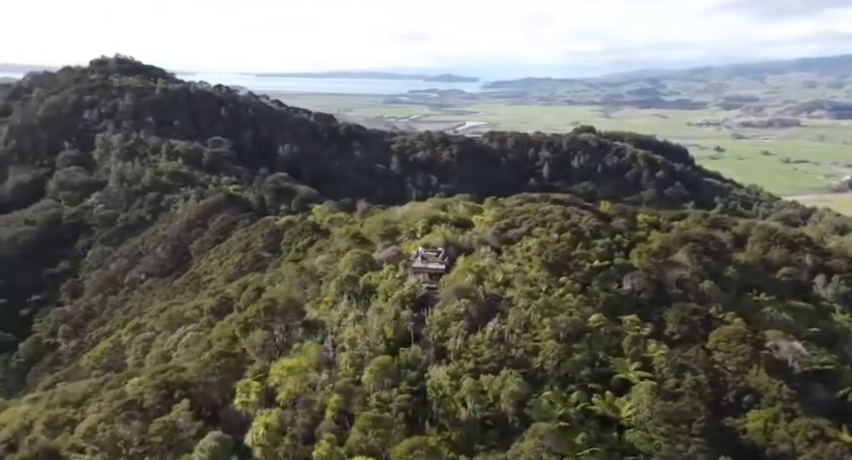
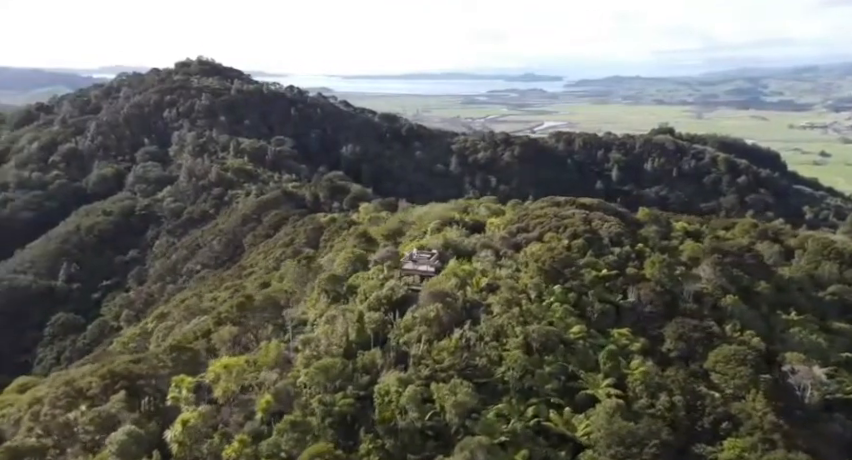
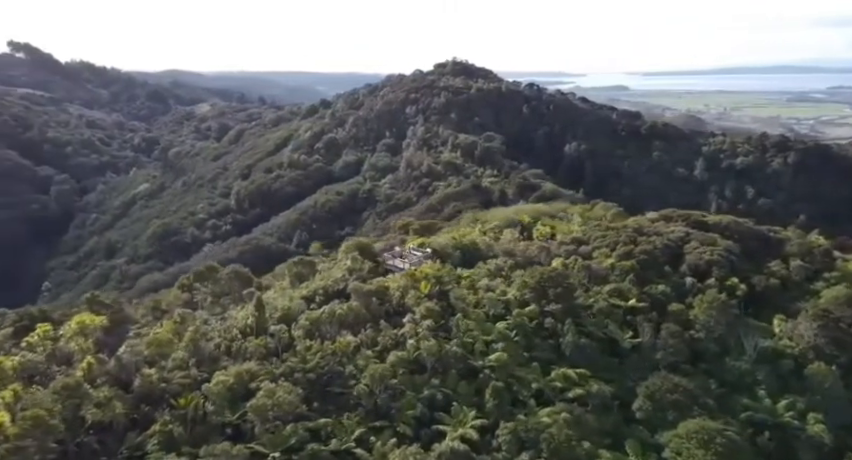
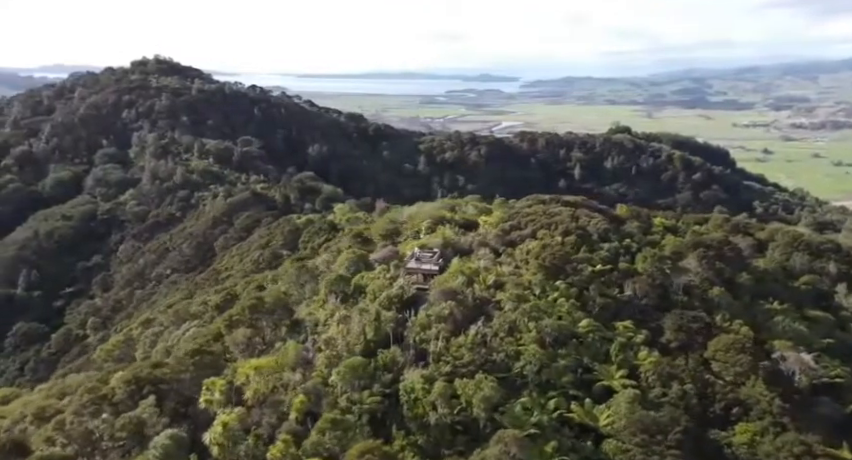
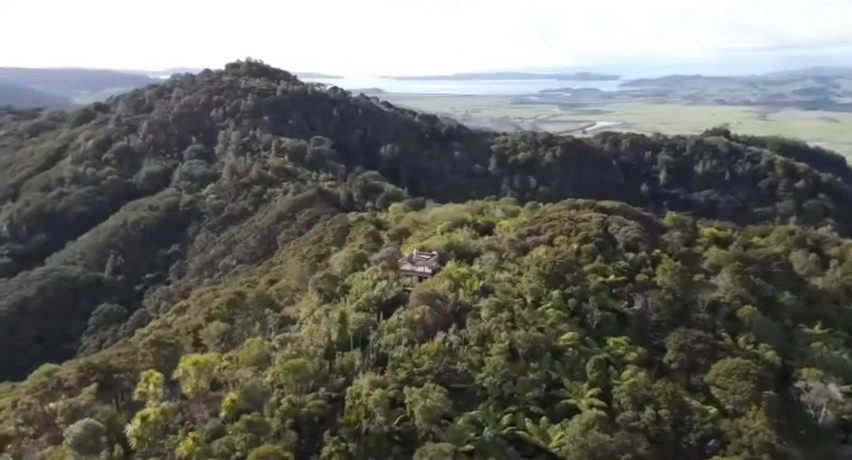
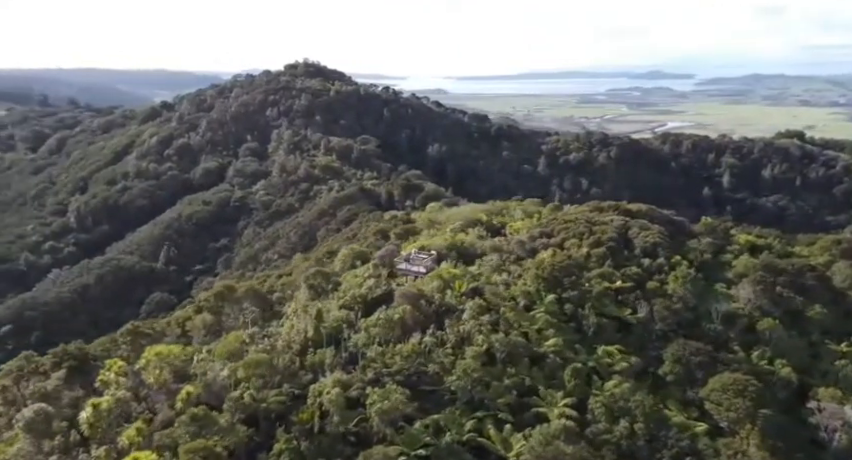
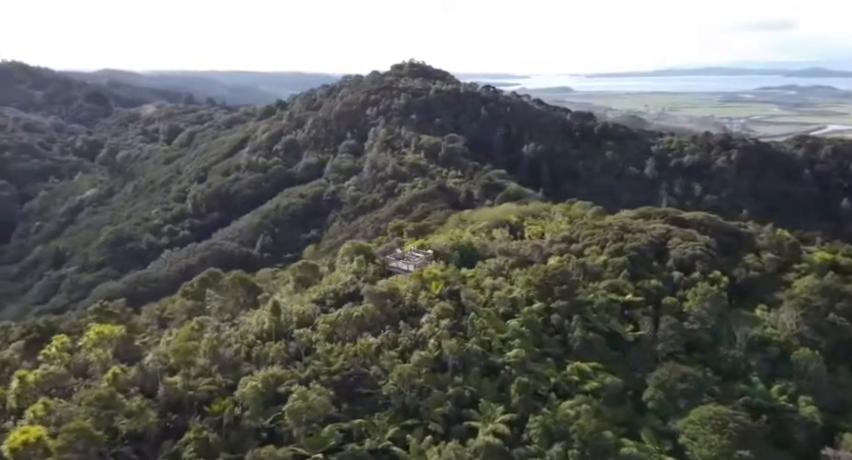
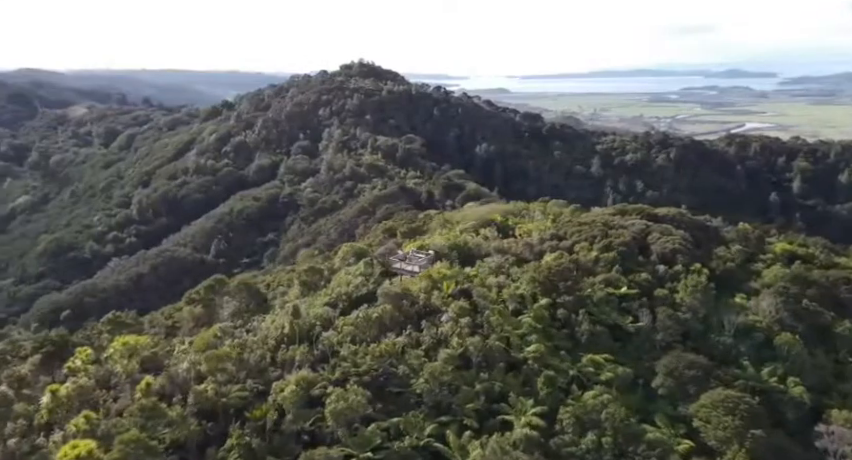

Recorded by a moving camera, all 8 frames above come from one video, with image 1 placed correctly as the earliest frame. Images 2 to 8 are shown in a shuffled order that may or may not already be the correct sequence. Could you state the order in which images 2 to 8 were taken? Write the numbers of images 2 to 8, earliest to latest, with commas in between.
4, 2, 5, 6, 8, 7, 3
